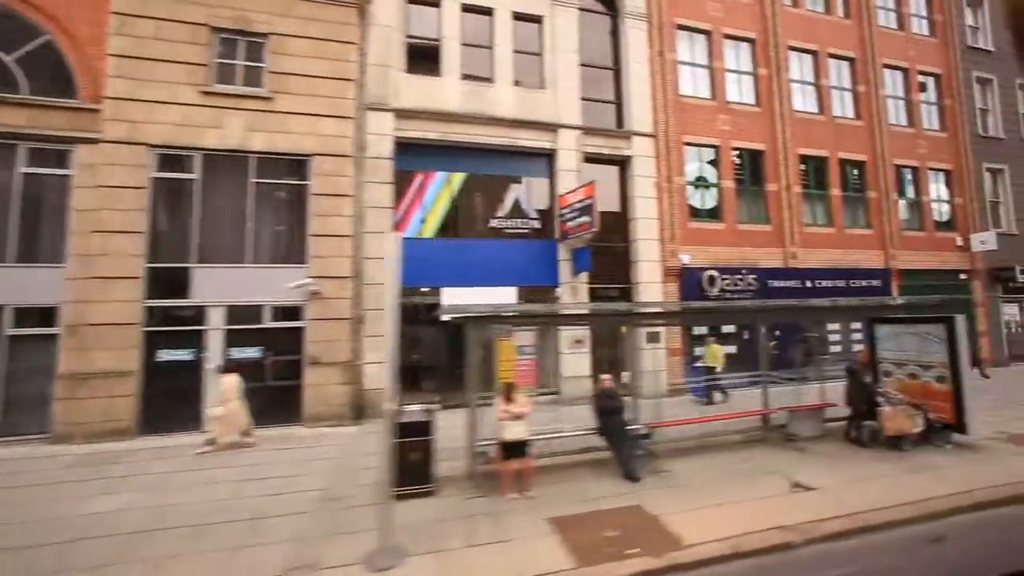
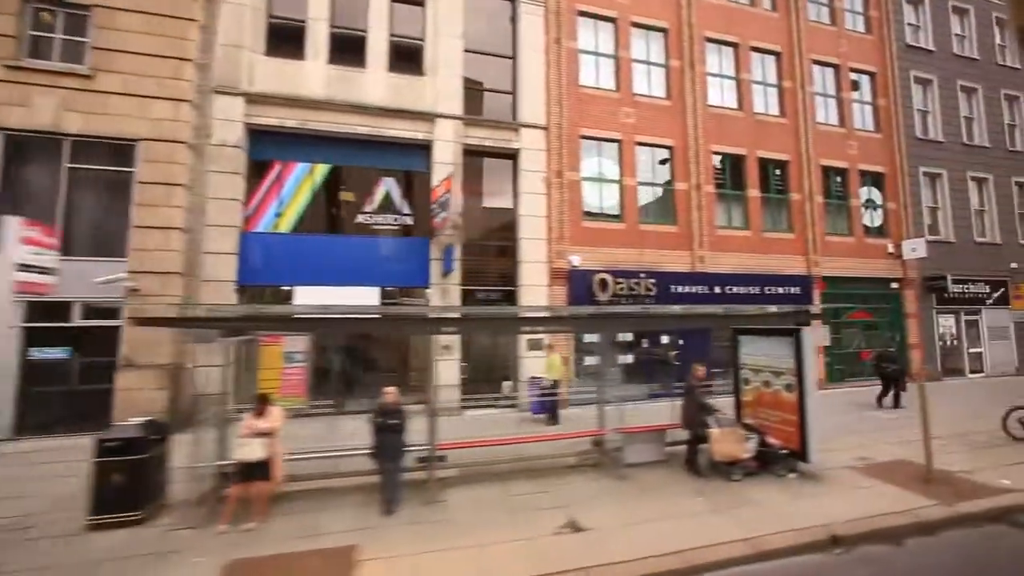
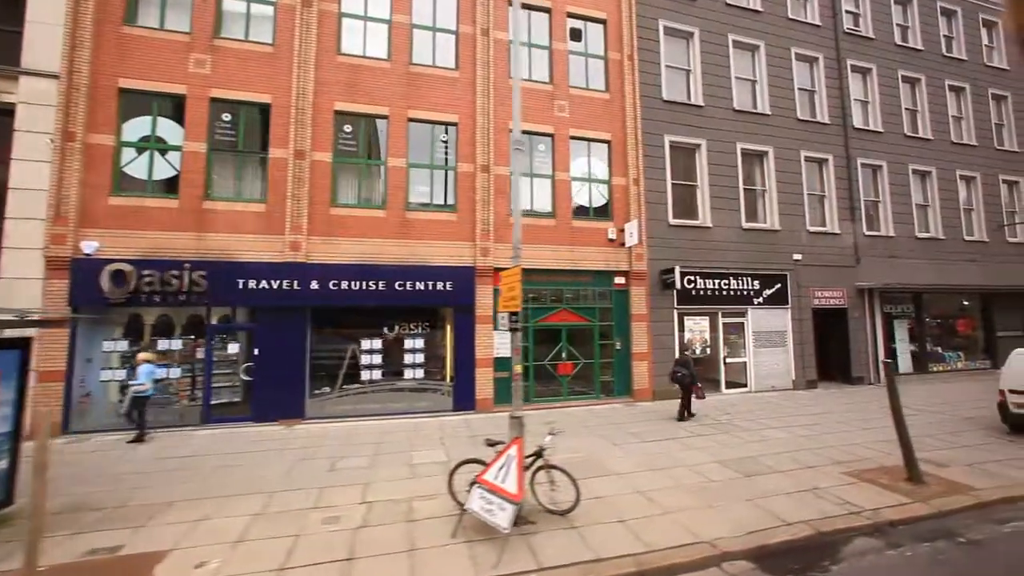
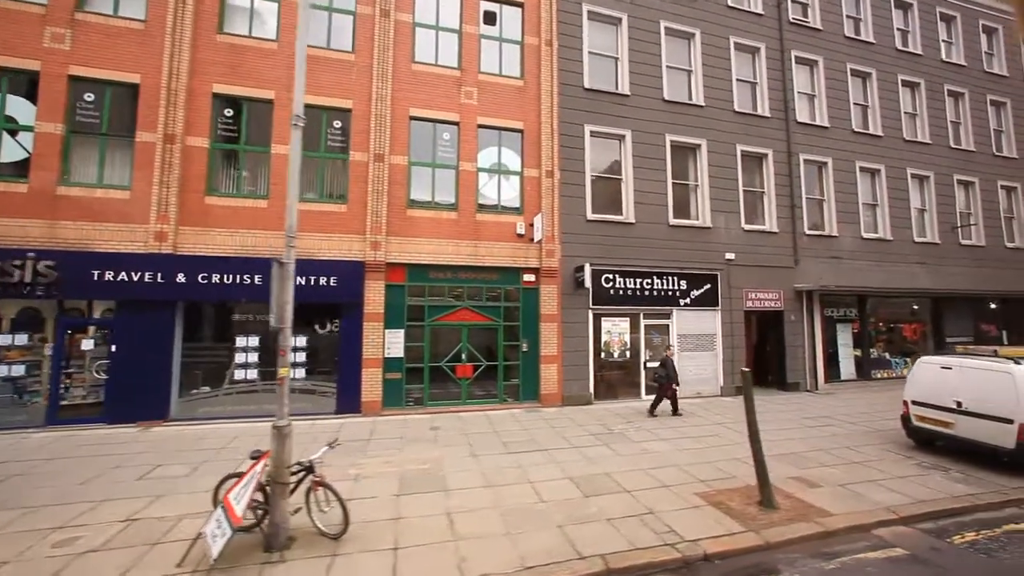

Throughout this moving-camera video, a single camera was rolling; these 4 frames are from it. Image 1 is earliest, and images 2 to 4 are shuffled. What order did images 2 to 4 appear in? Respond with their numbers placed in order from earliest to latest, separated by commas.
2, 3, 4
